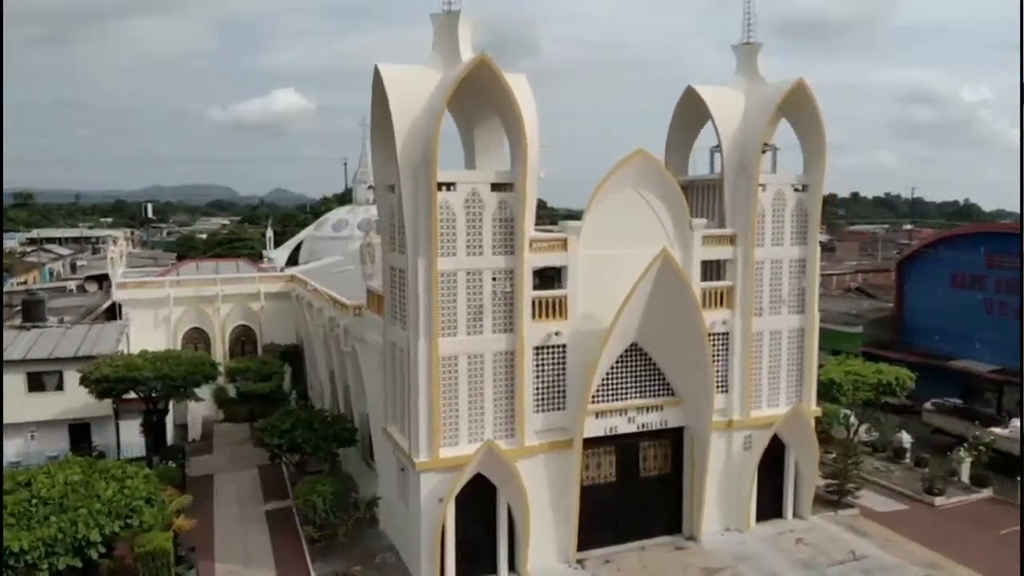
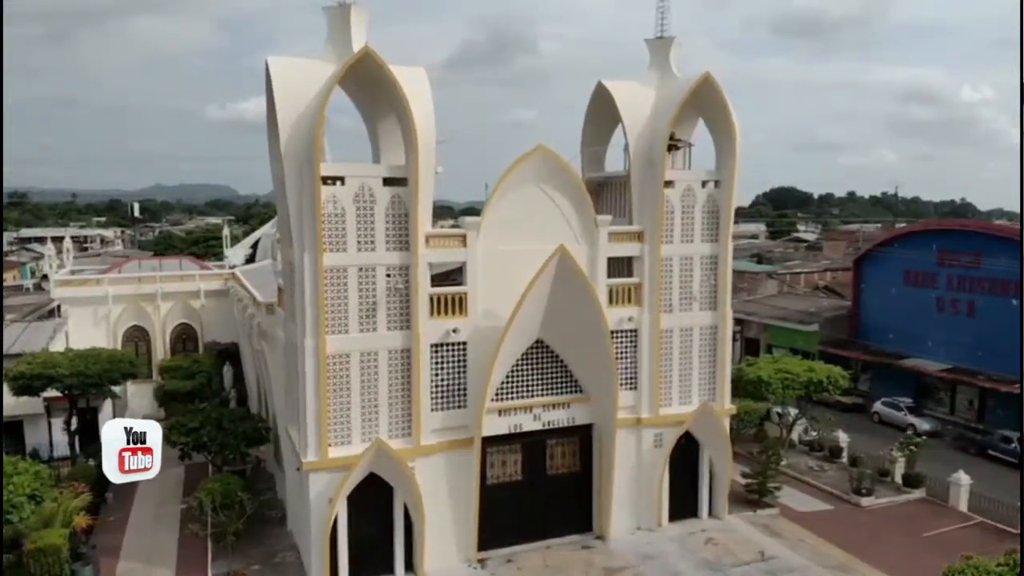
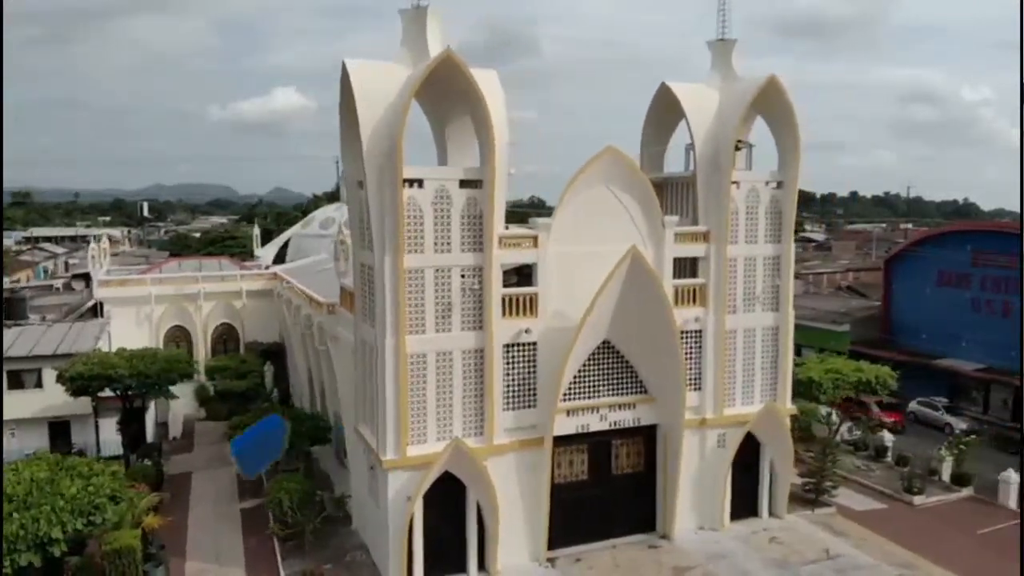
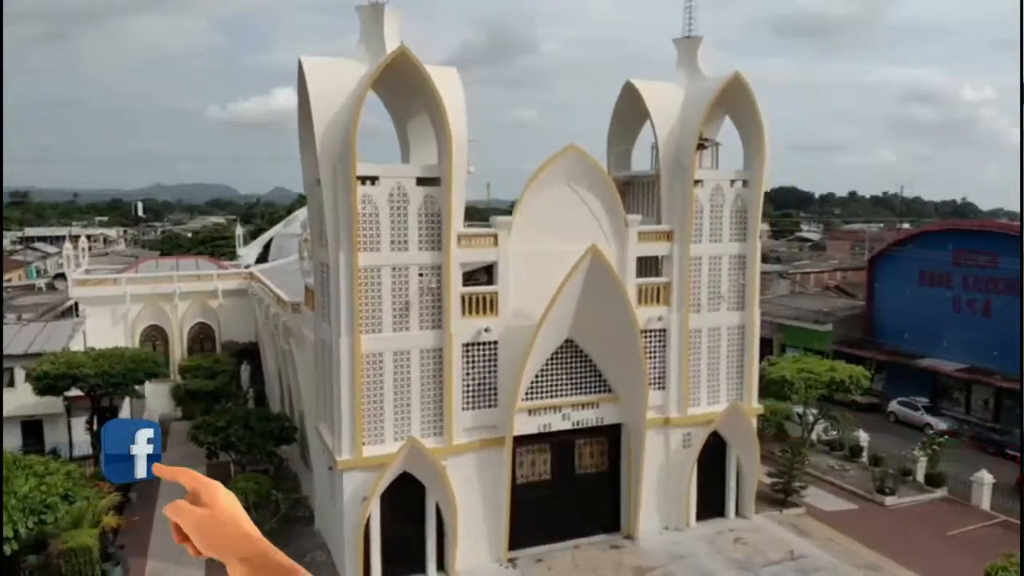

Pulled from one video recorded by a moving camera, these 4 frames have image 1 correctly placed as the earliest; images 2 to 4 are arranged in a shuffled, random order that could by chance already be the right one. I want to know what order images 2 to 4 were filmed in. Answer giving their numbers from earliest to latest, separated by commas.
3, 4, 2
